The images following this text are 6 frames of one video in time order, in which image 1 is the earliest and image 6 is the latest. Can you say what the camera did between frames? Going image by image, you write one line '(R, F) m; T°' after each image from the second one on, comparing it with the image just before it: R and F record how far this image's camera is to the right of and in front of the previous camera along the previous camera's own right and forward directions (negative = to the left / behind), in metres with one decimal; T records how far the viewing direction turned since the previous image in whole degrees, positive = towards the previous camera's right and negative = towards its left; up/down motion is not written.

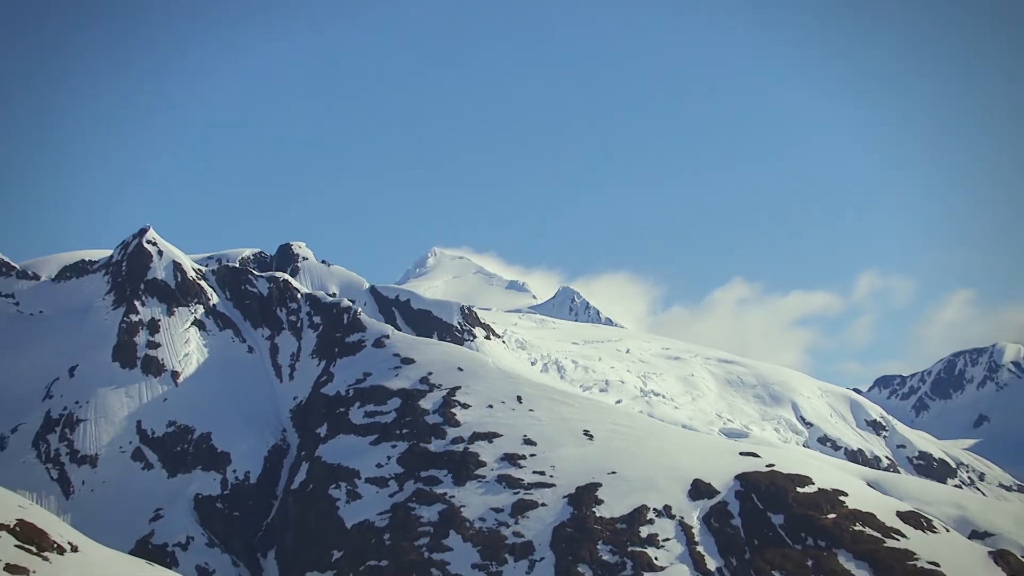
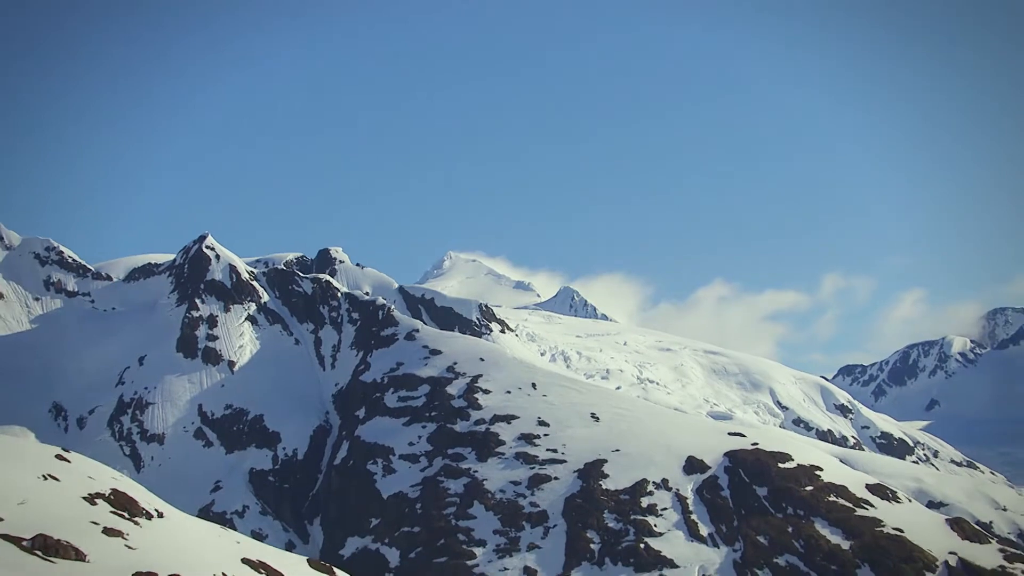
(+2.0, -18.1) m; -2°
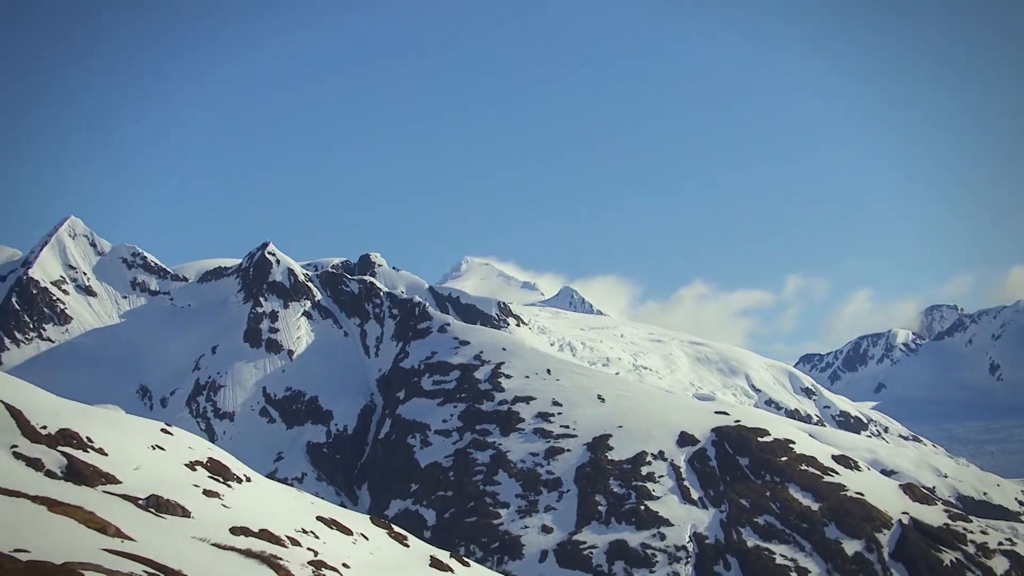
(+3.2, -26.0) m; -2°
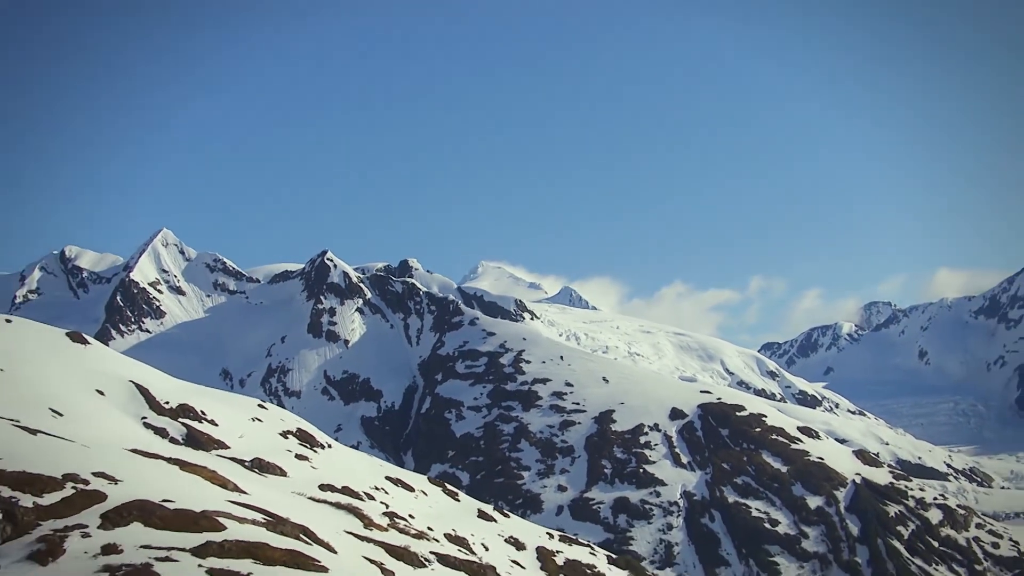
(+6.2, -35.5) m; -3°
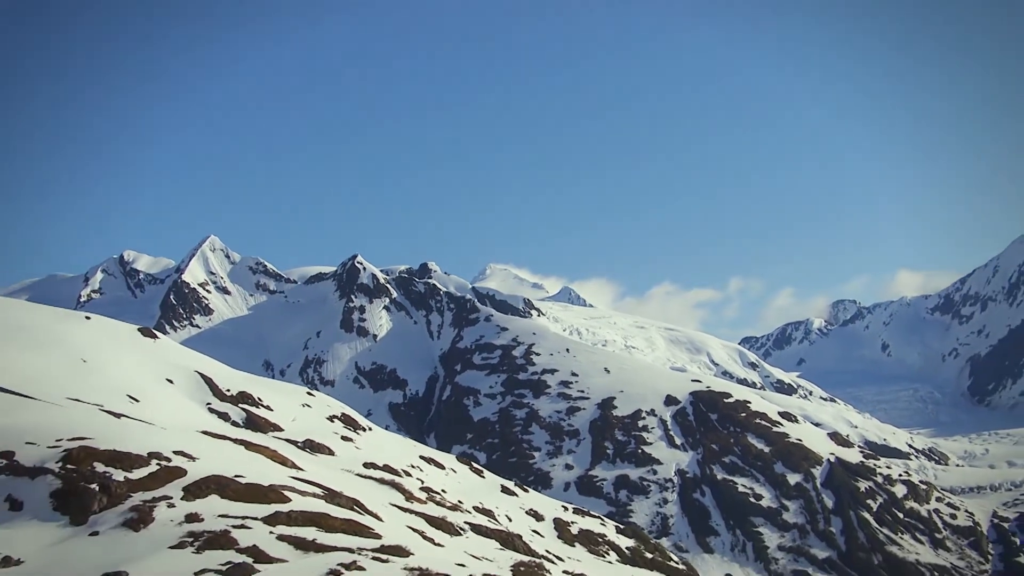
(+4.8, -24.9) m; -2°
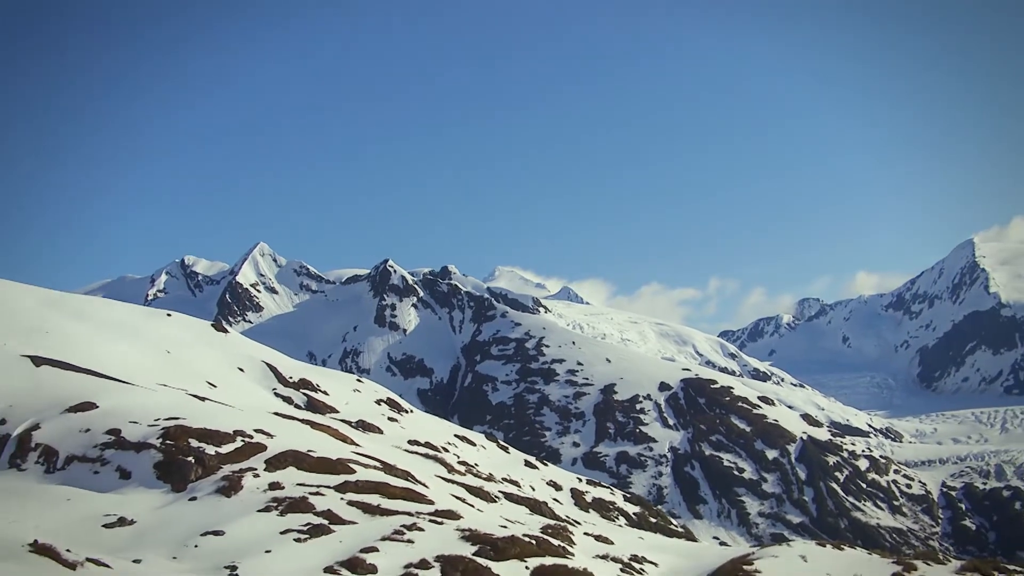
(+7.4, -33.1) m; -2°
